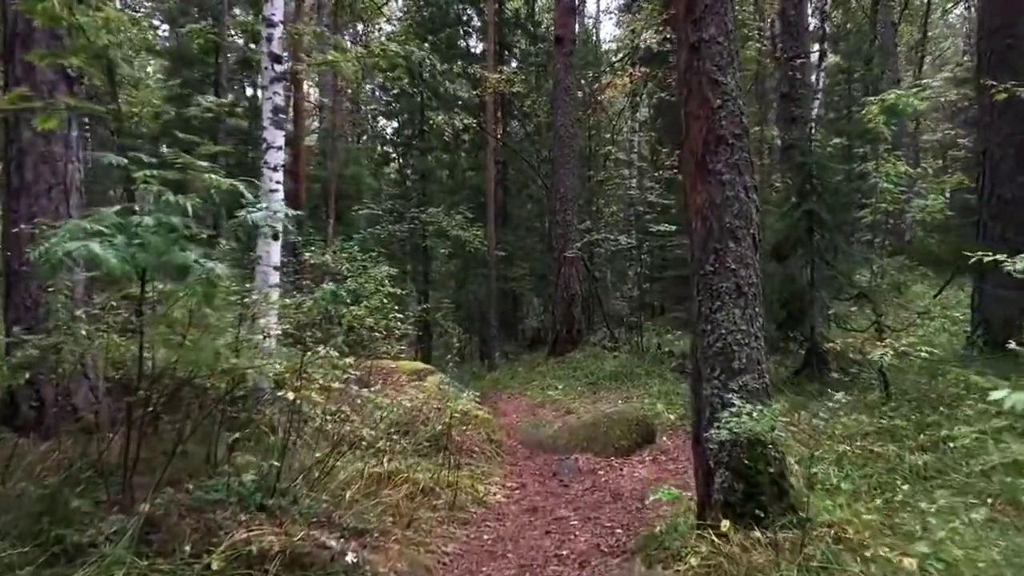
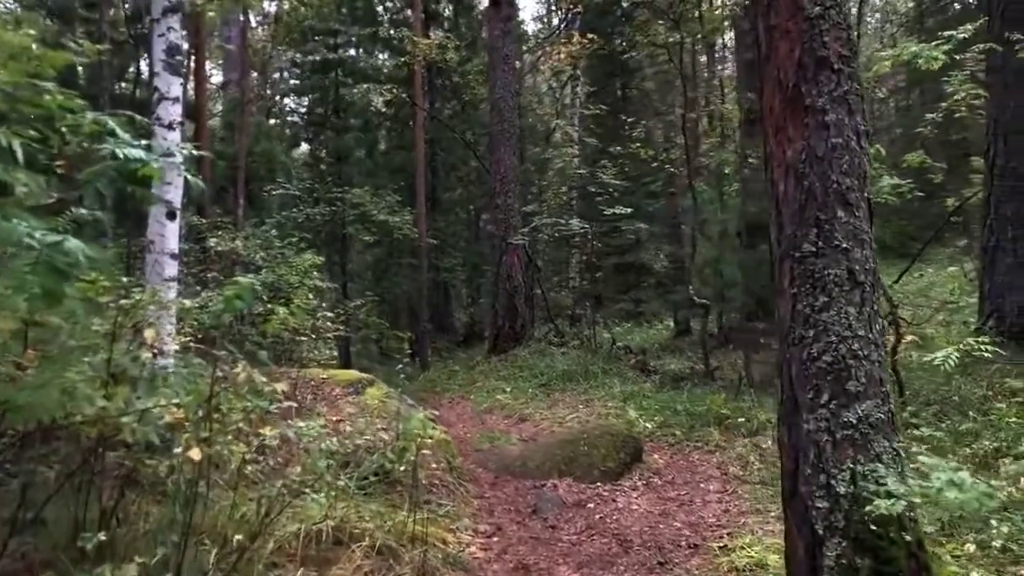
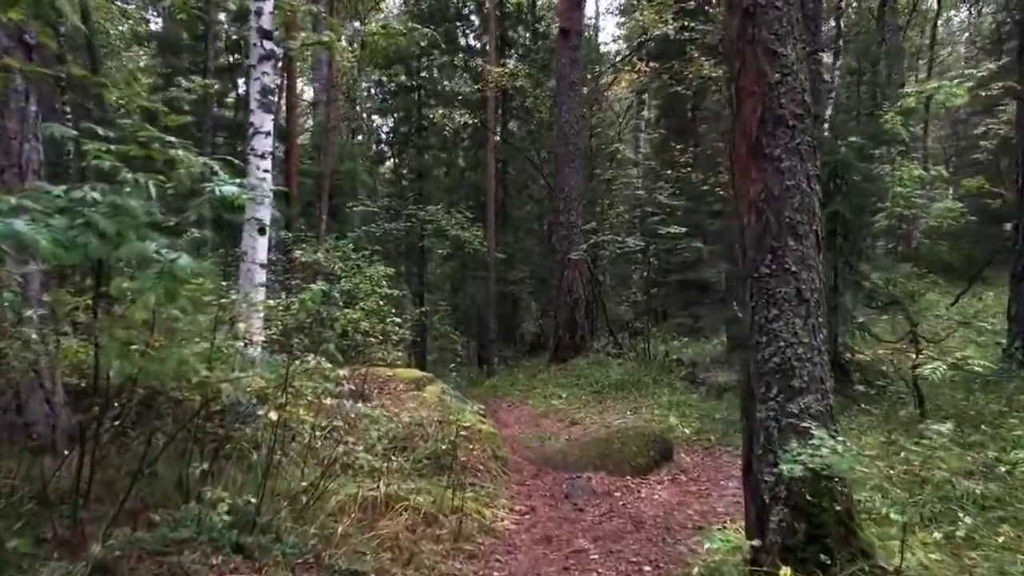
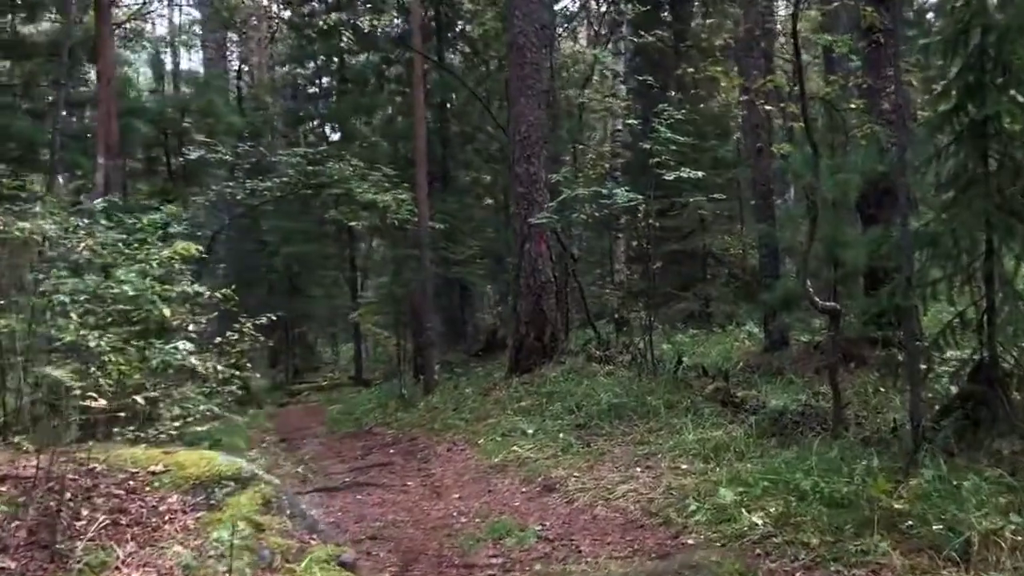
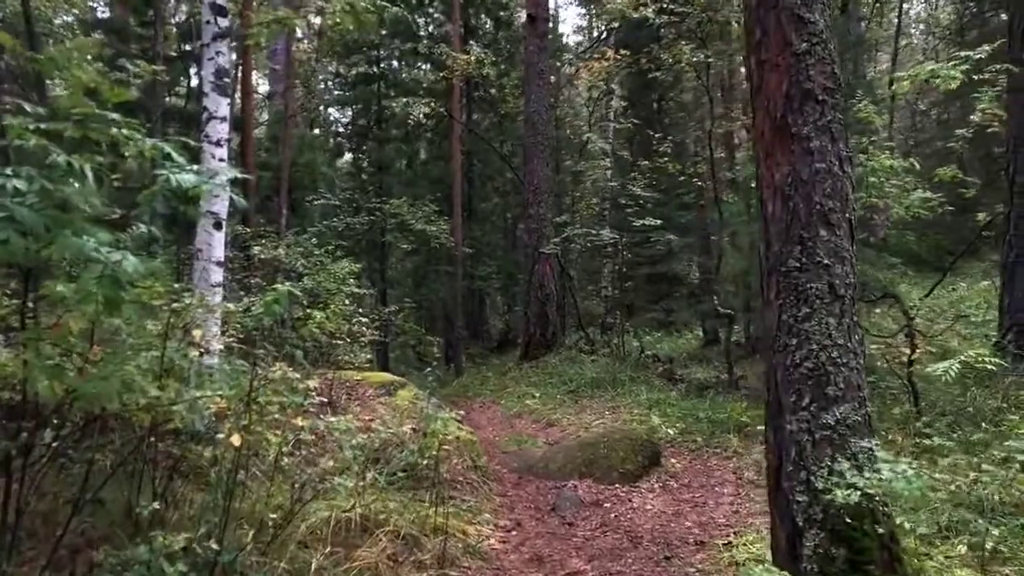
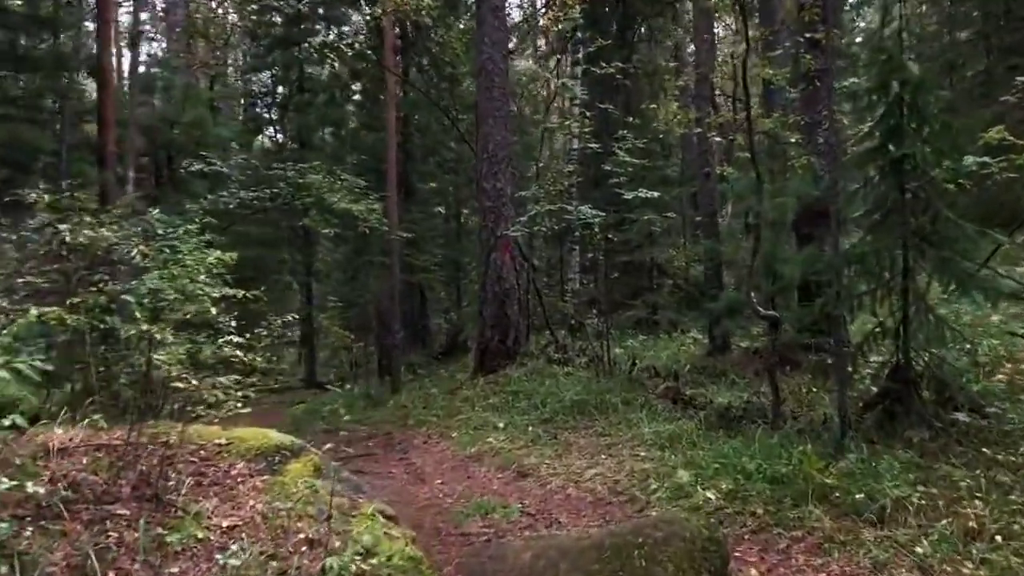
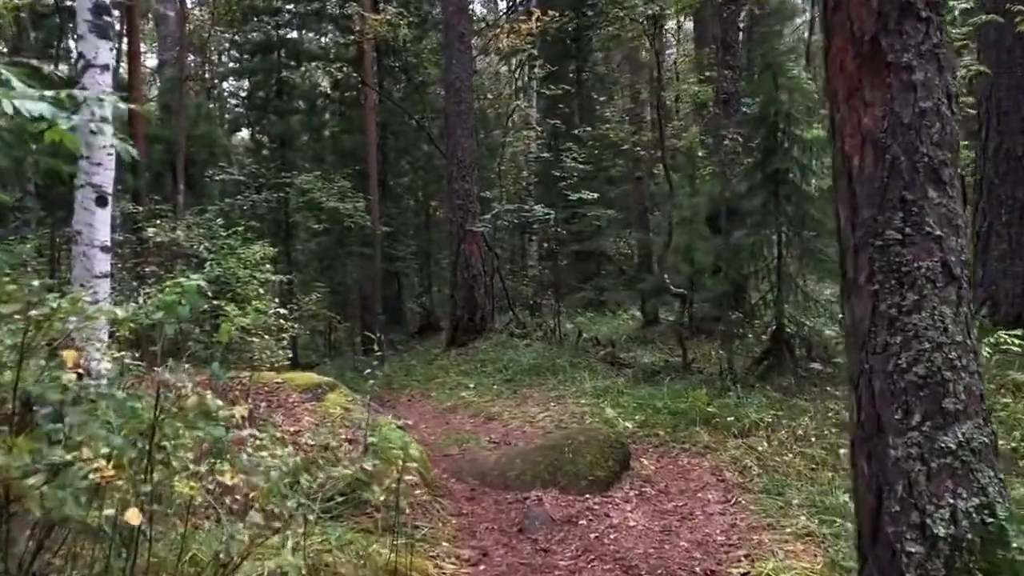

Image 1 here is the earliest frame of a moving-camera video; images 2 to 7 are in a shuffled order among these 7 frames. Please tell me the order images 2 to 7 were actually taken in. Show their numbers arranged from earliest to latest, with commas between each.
3, 5, 2, 7, 6, 4
